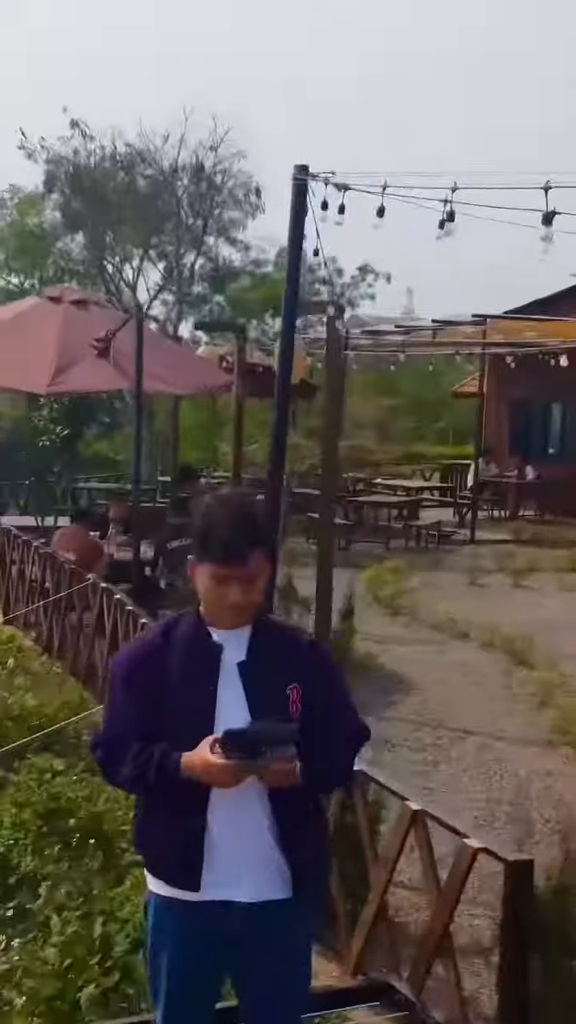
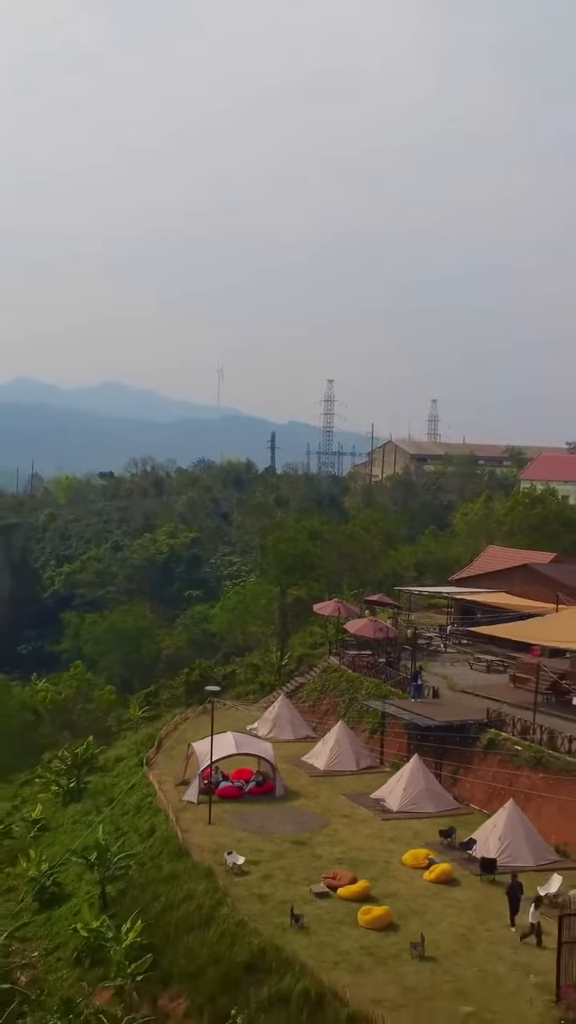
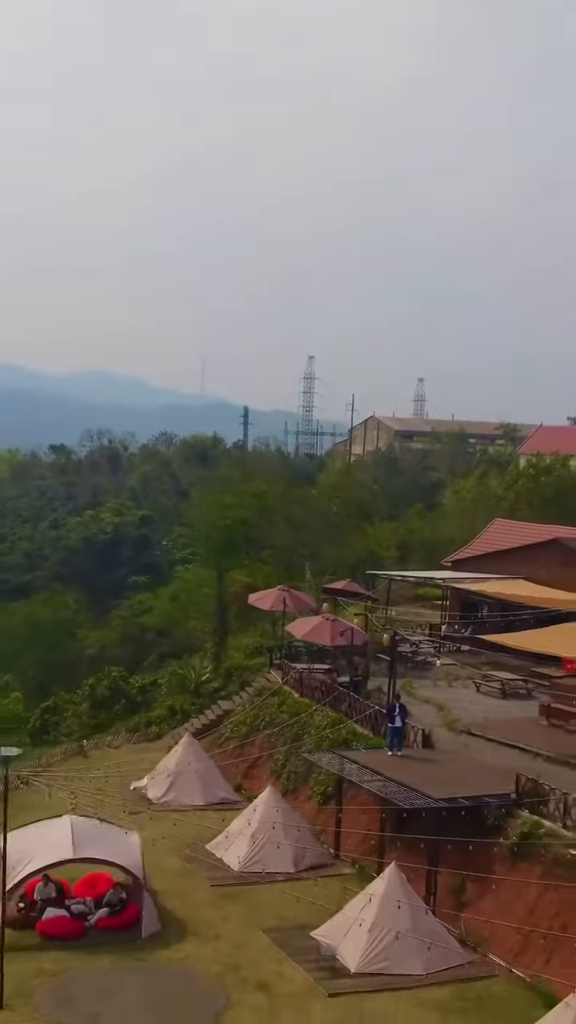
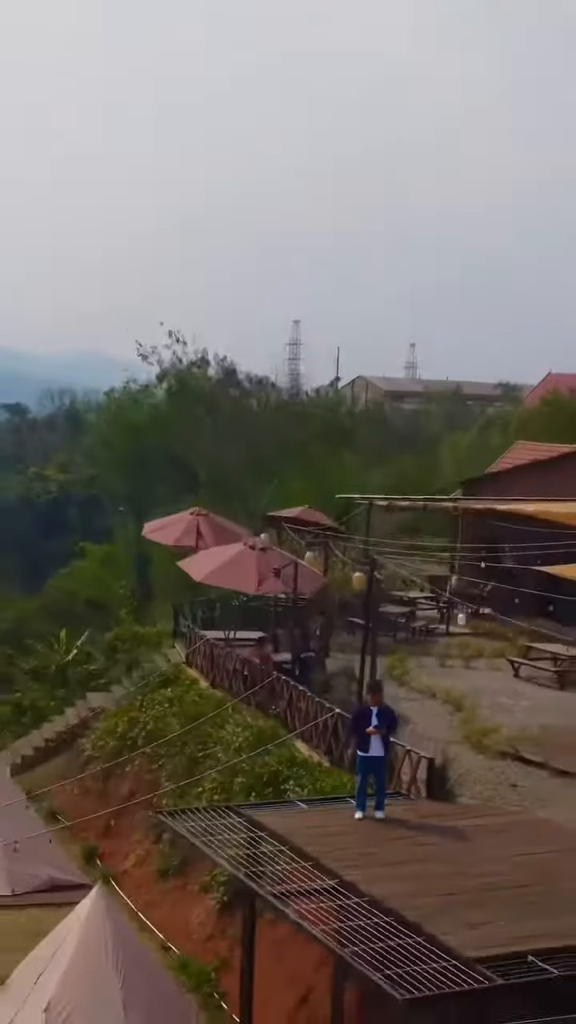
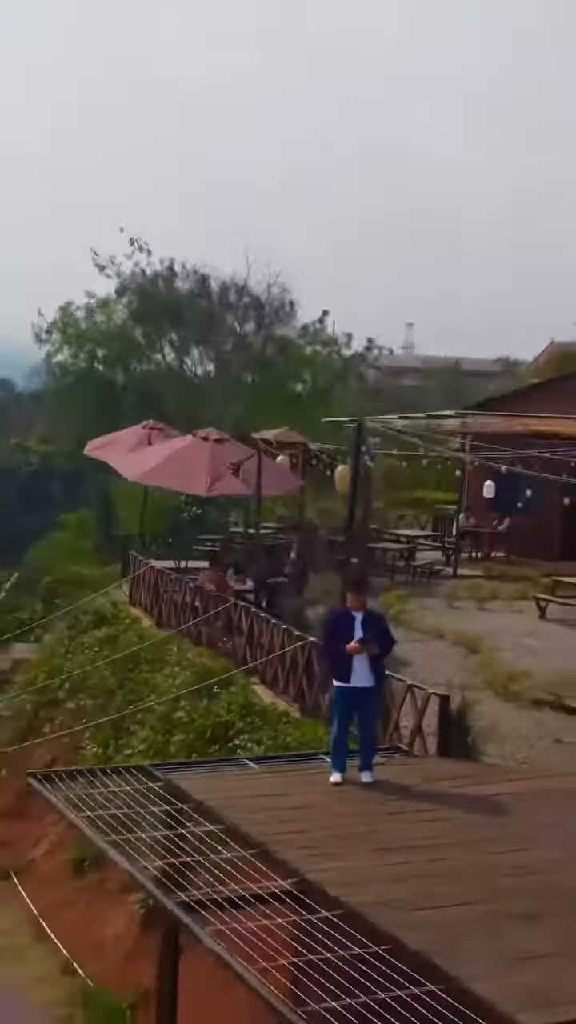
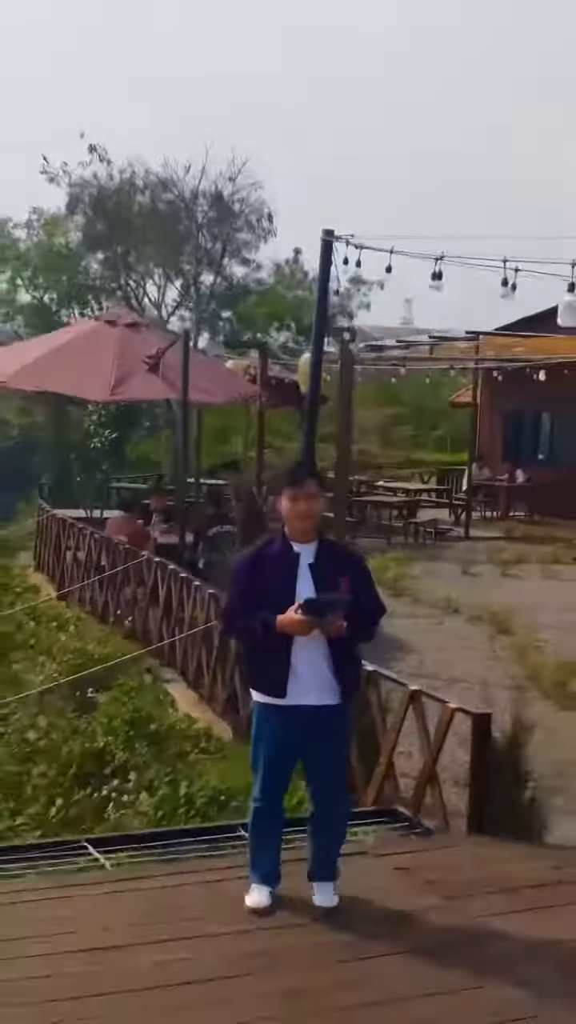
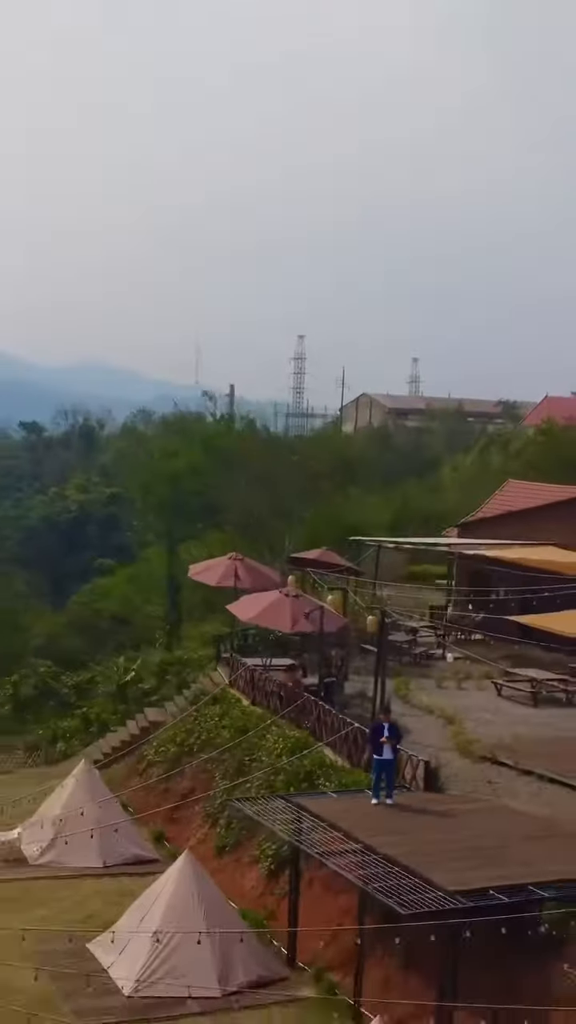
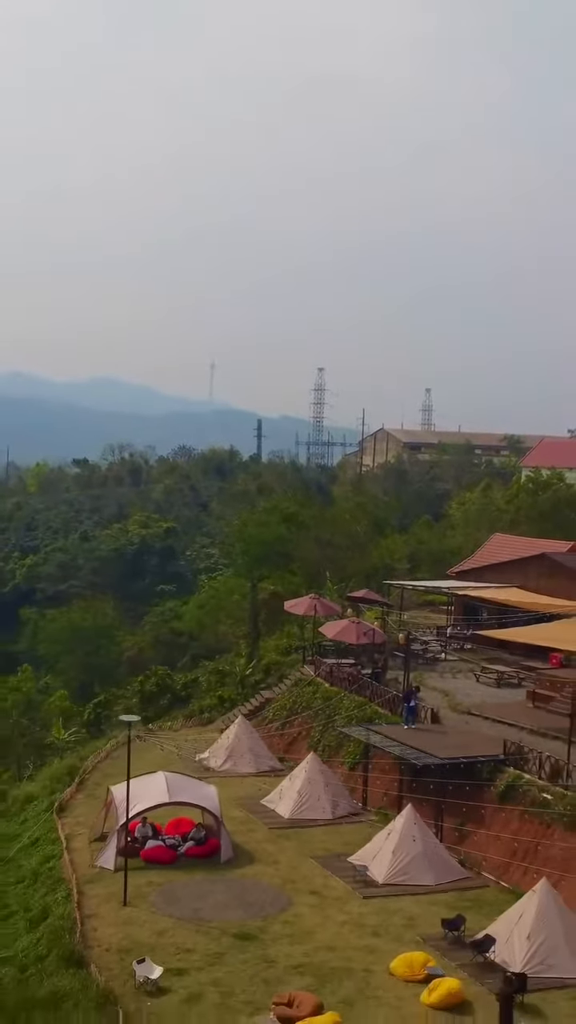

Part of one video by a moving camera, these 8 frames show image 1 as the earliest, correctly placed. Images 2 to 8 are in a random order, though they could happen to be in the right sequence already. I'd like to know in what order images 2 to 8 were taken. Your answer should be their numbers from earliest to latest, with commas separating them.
6, 5, 4, 7, 3, 8, 2
